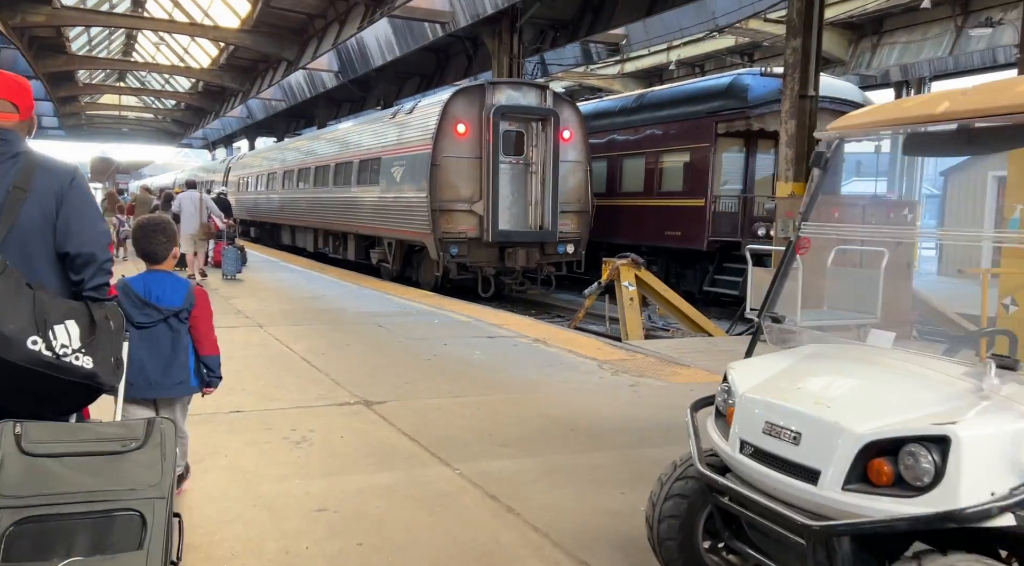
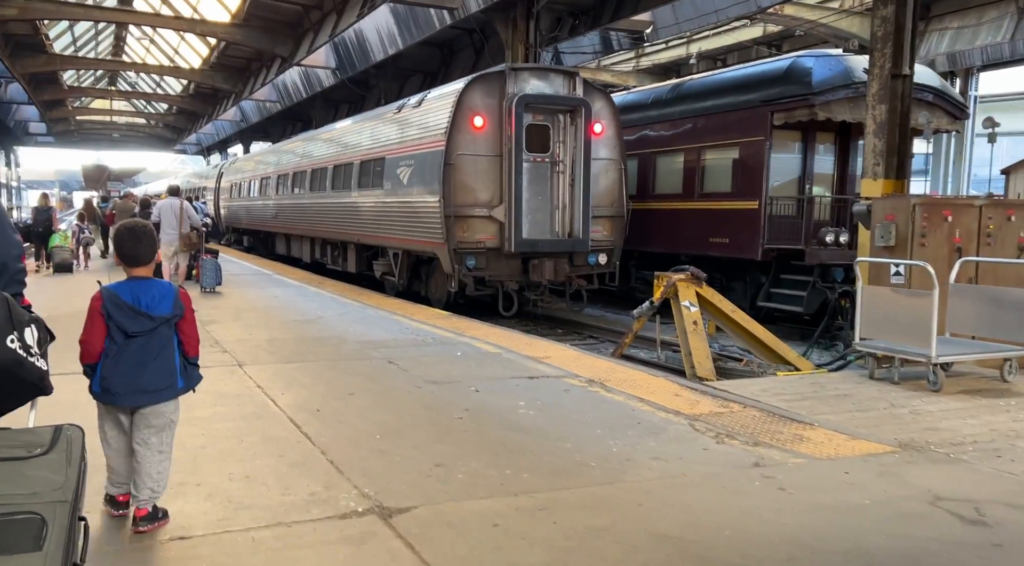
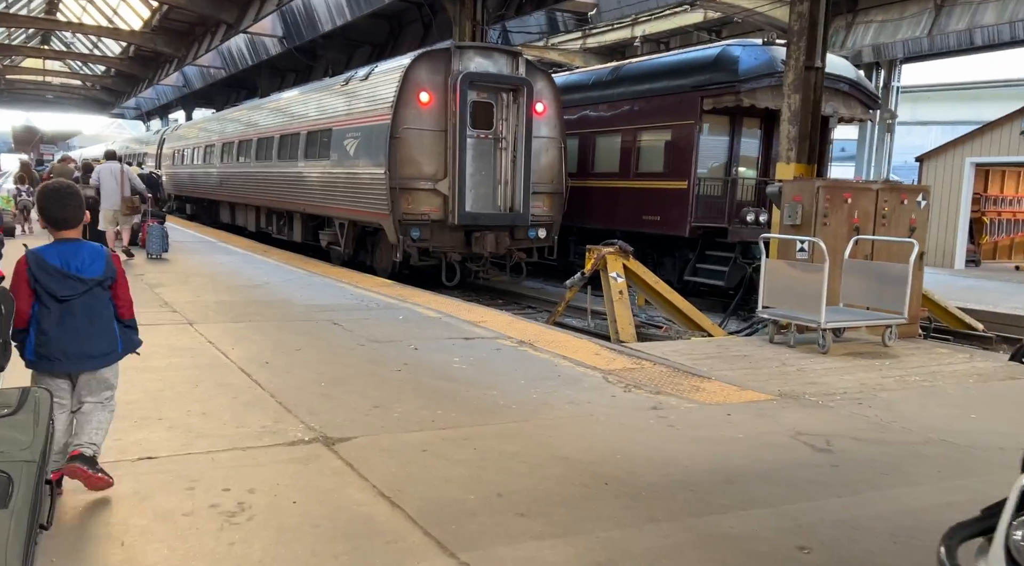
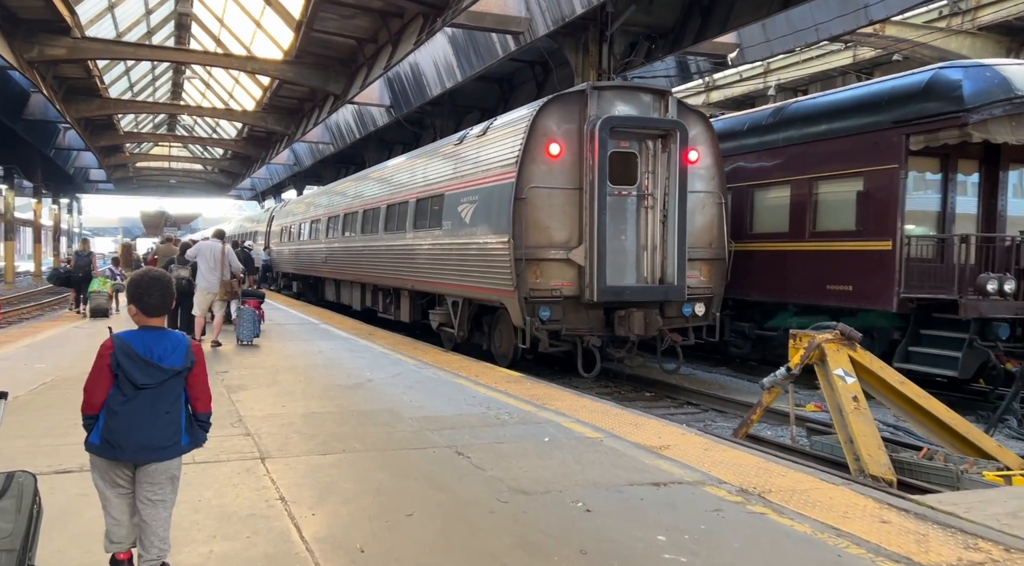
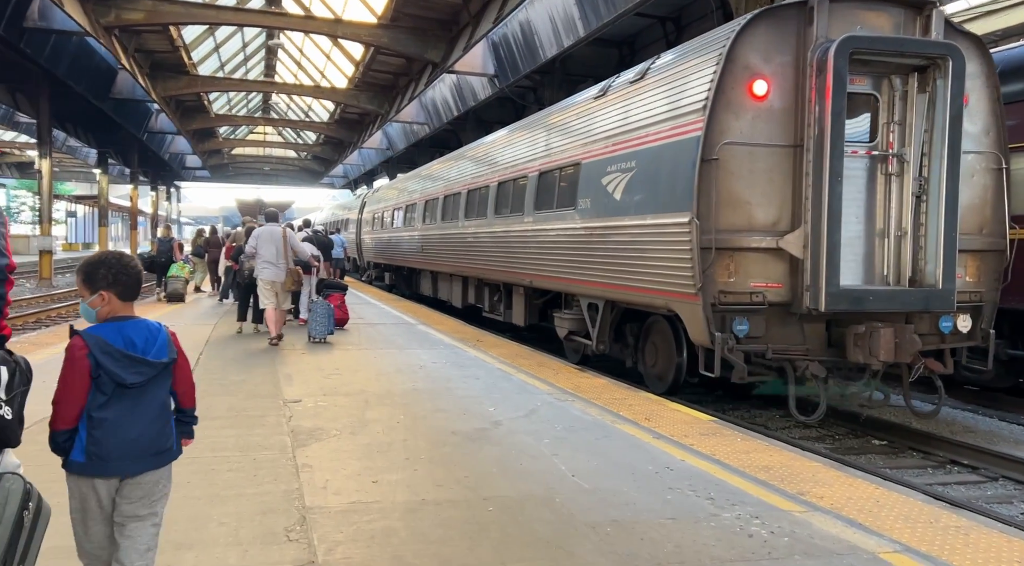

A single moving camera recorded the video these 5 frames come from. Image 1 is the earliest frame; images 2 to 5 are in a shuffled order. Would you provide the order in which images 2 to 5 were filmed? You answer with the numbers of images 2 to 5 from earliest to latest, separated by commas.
3, 2, 4, 5
